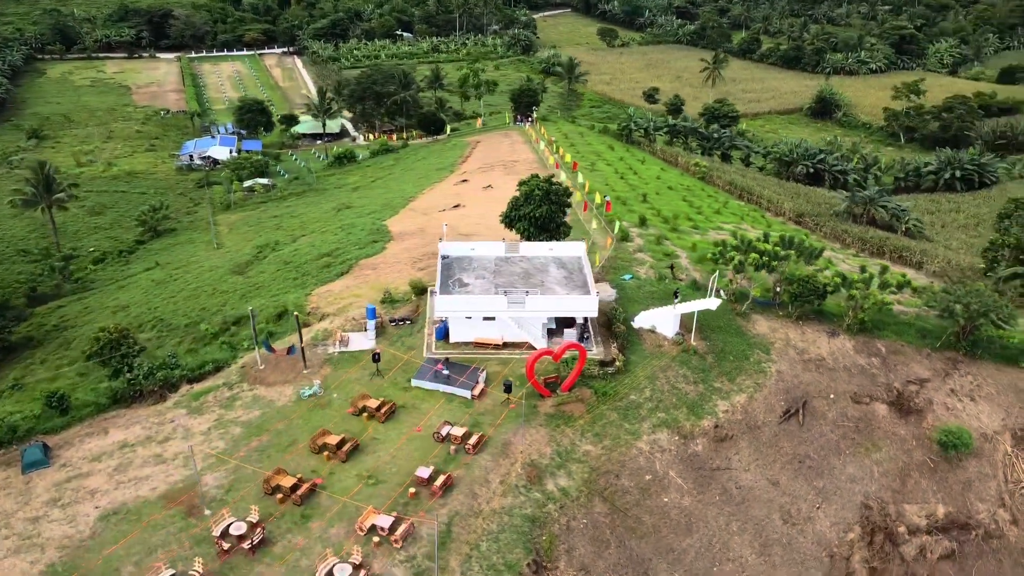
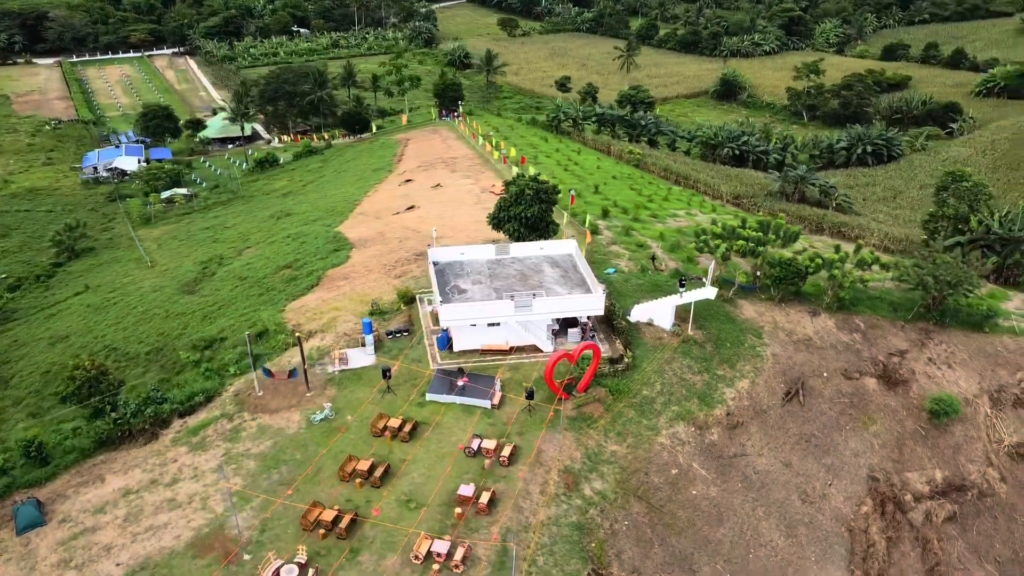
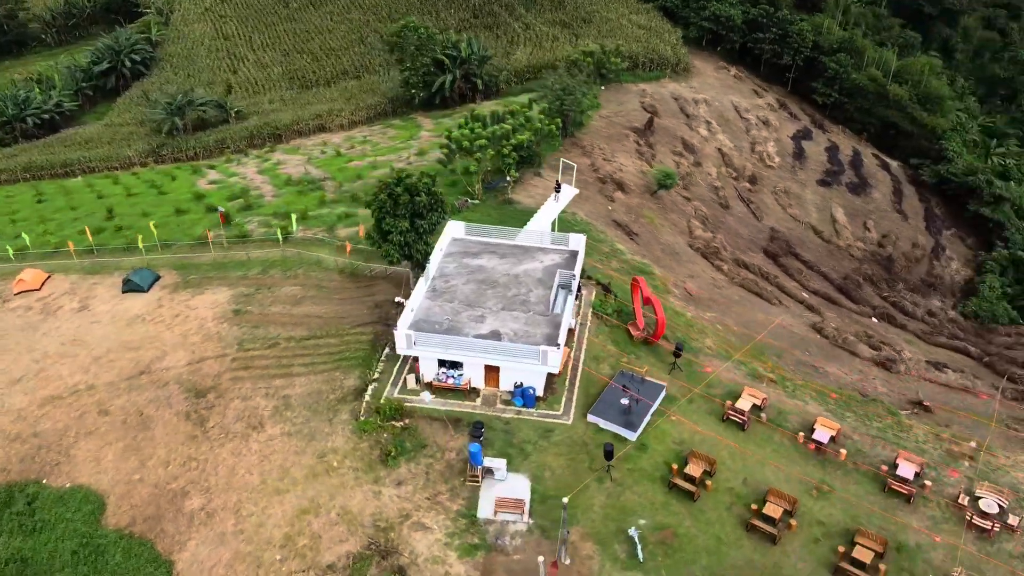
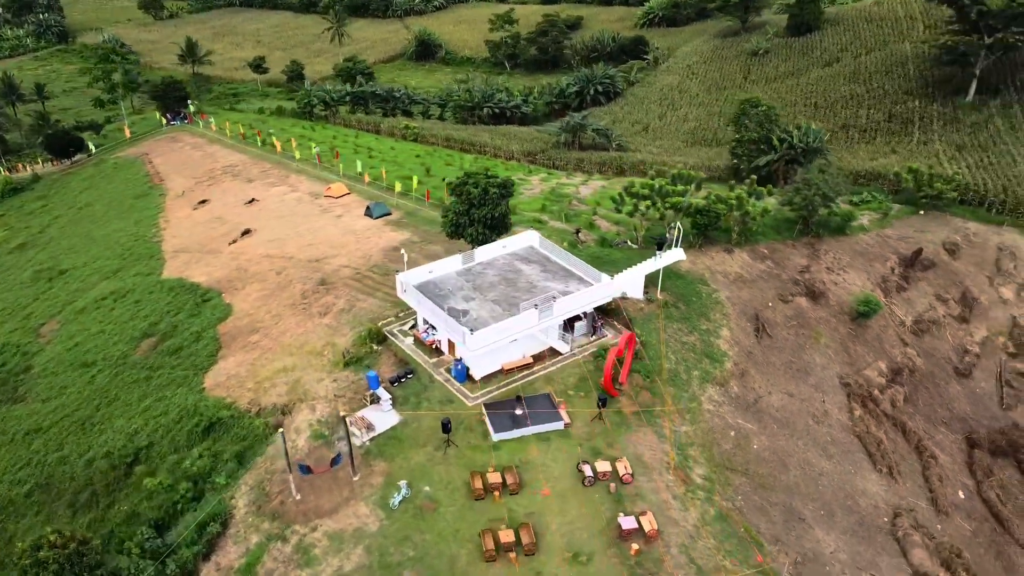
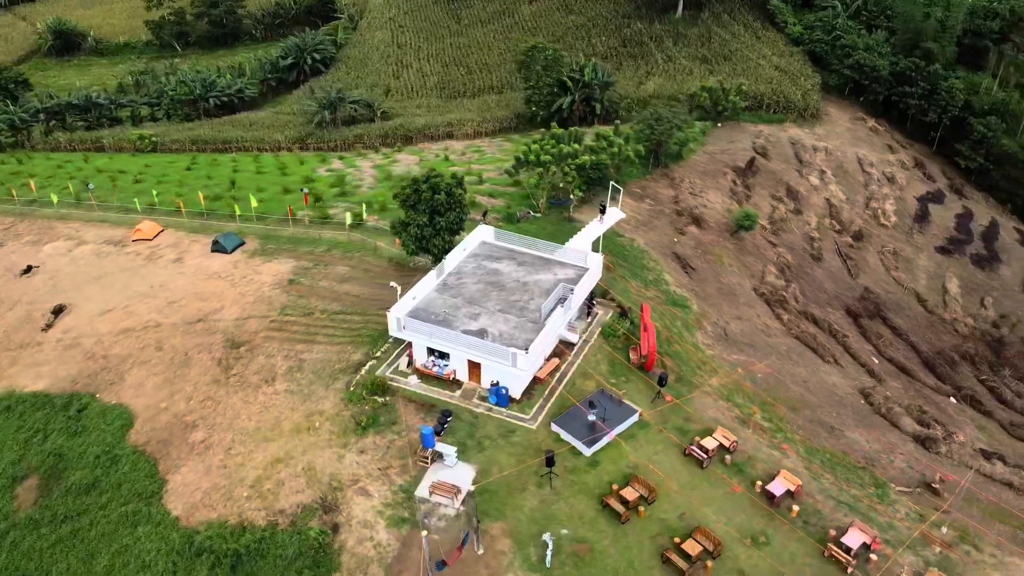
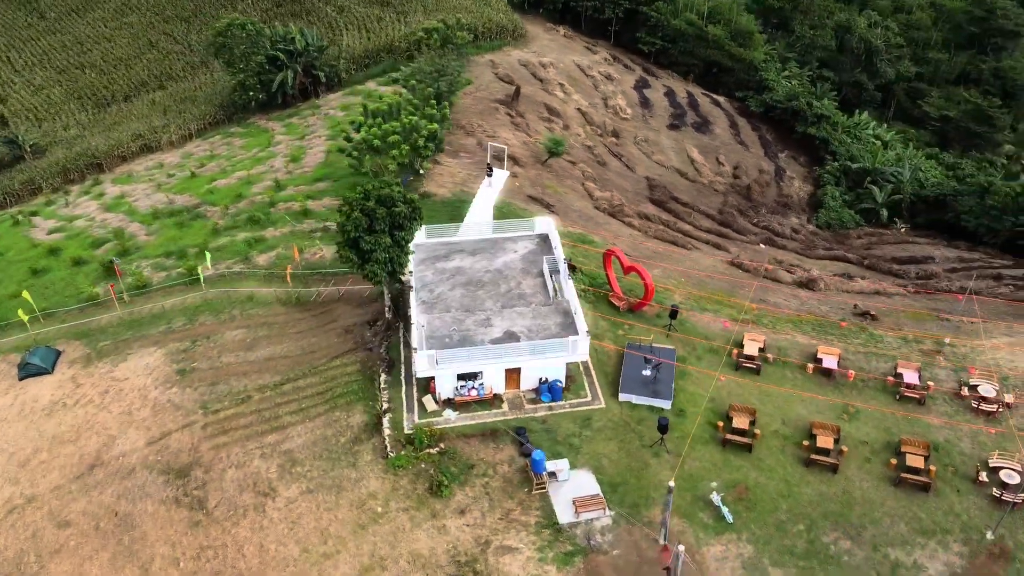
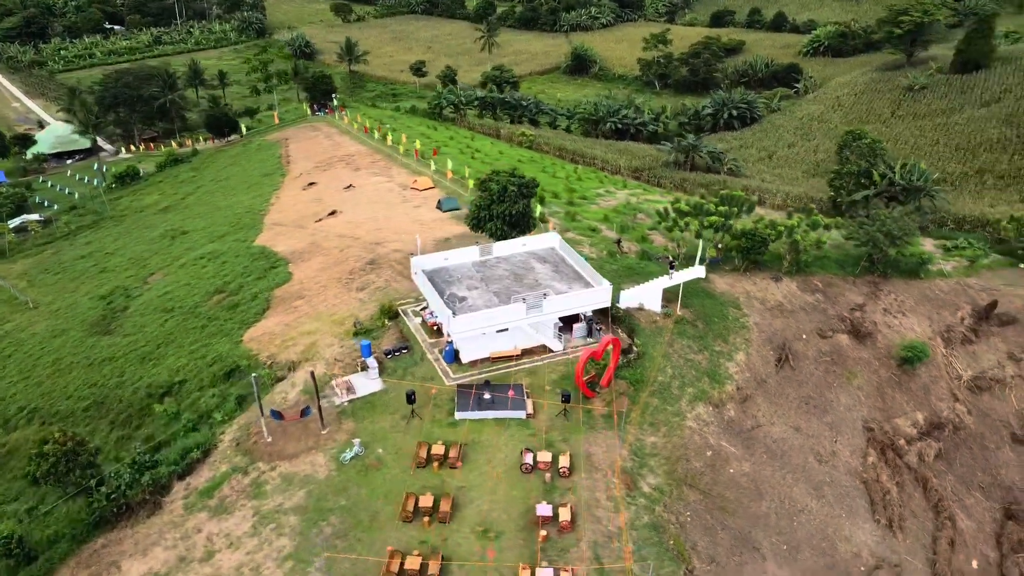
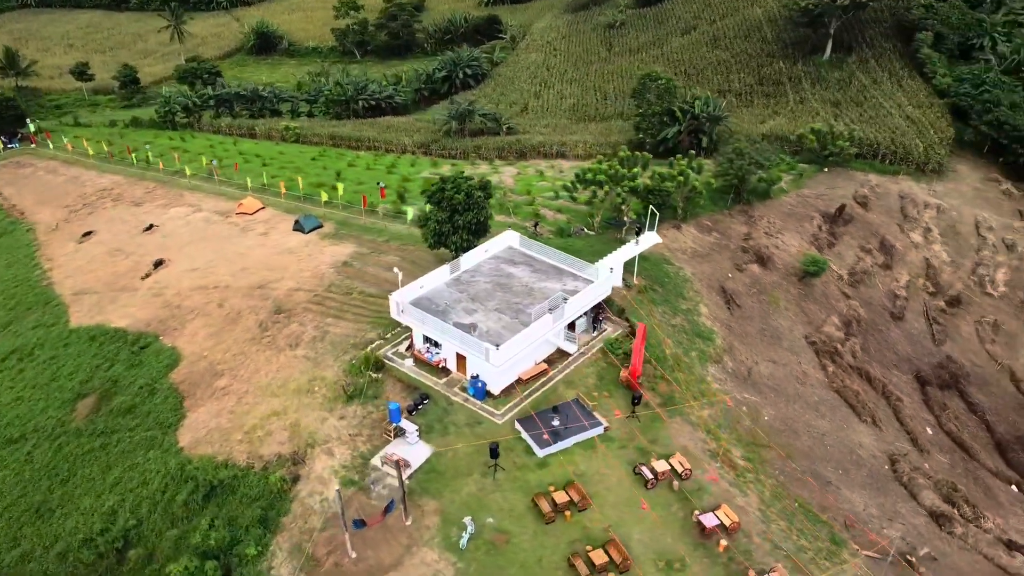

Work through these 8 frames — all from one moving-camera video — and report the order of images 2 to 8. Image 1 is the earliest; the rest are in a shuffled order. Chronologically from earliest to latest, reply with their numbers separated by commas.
2, 7, 4, 8, 5, 3, 6
